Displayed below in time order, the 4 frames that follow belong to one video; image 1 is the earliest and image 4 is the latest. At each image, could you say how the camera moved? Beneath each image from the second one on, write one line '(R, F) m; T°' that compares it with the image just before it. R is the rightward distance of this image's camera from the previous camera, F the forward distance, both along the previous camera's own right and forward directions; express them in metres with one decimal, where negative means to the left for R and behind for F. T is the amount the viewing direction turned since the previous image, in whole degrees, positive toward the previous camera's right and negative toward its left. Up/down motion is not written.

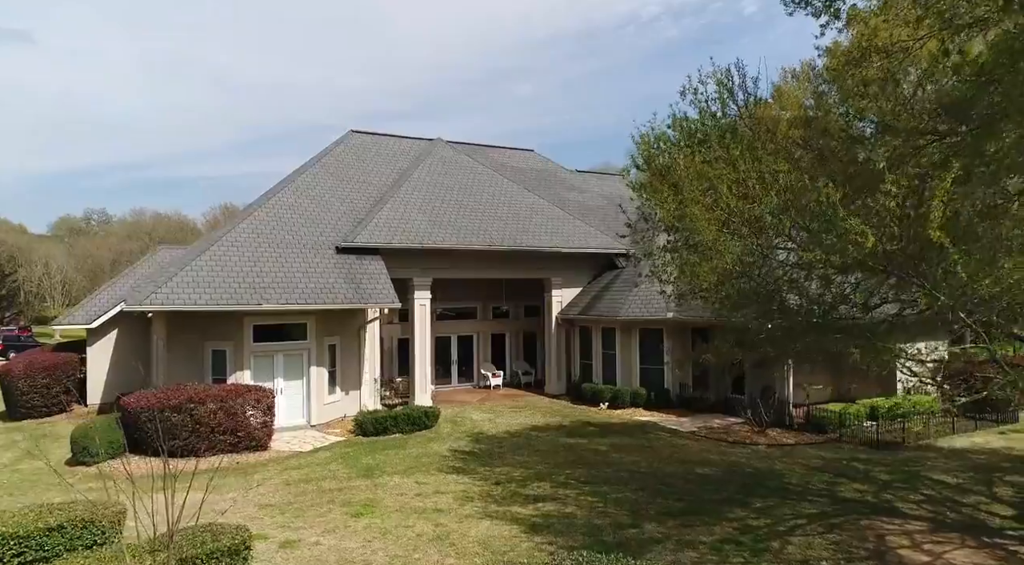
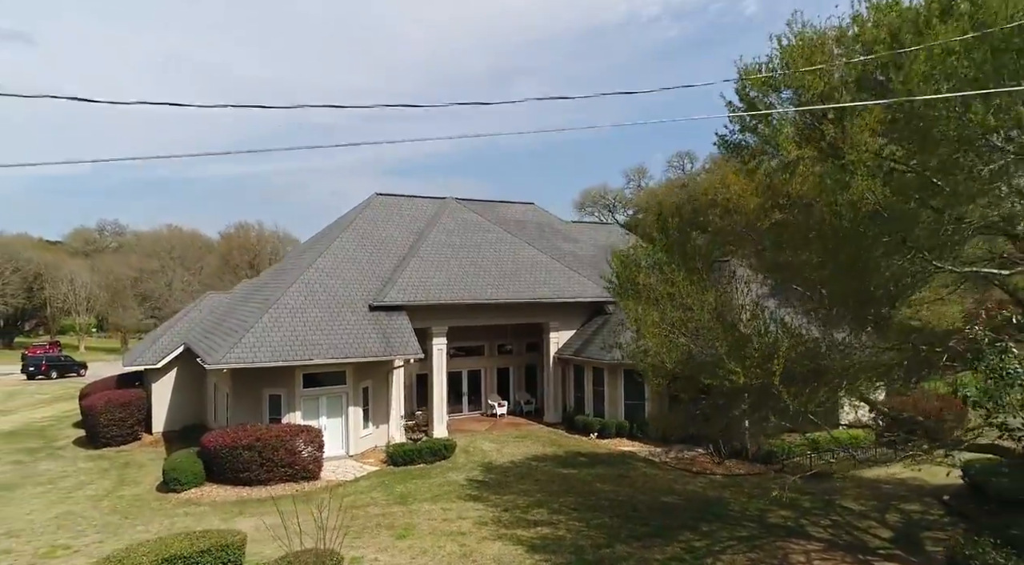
(-0.1, -3.7) m; 0°
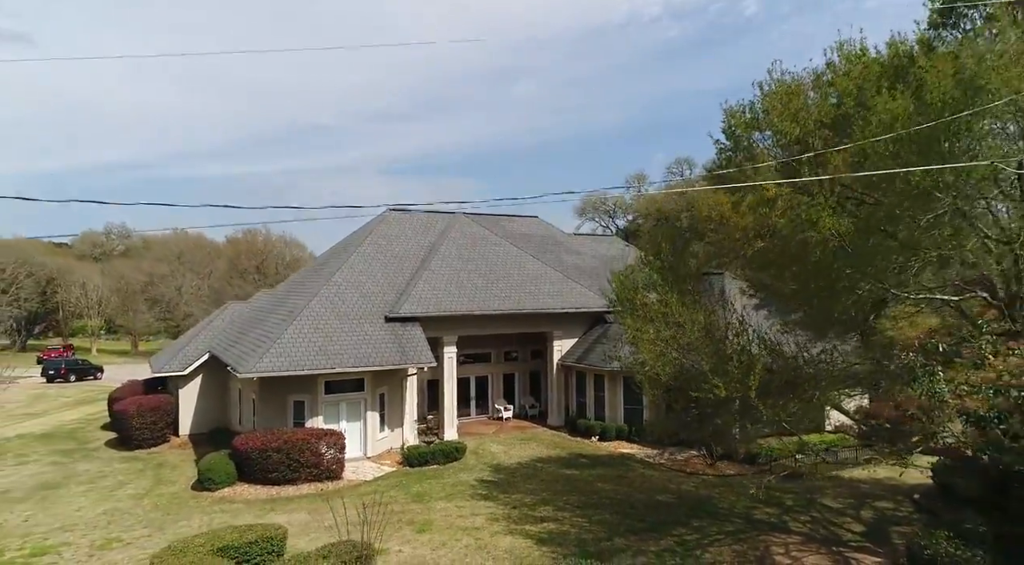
(-0.2, -1.6) m; 0°
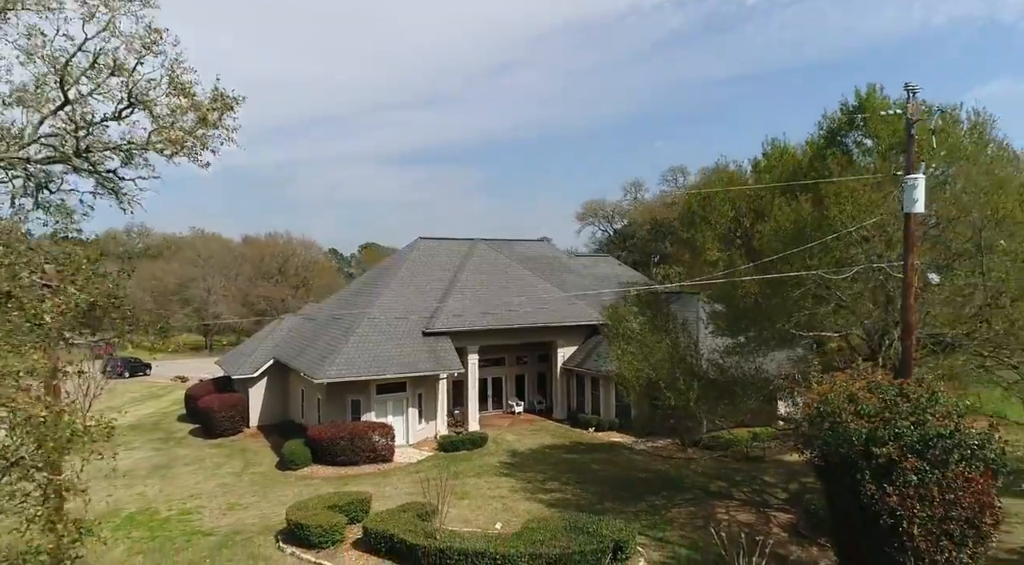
(-0.5, -5.8) m; 0°
